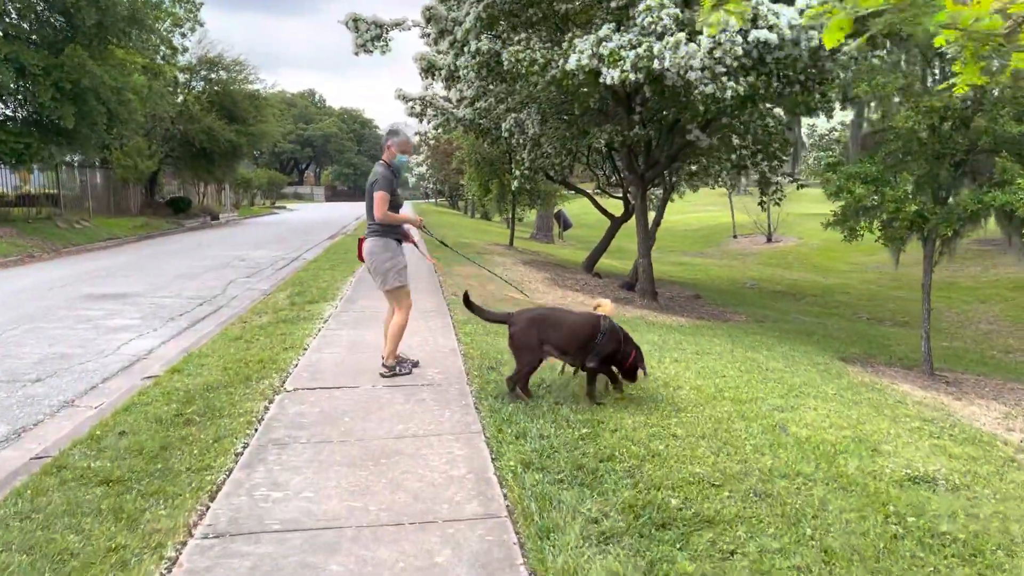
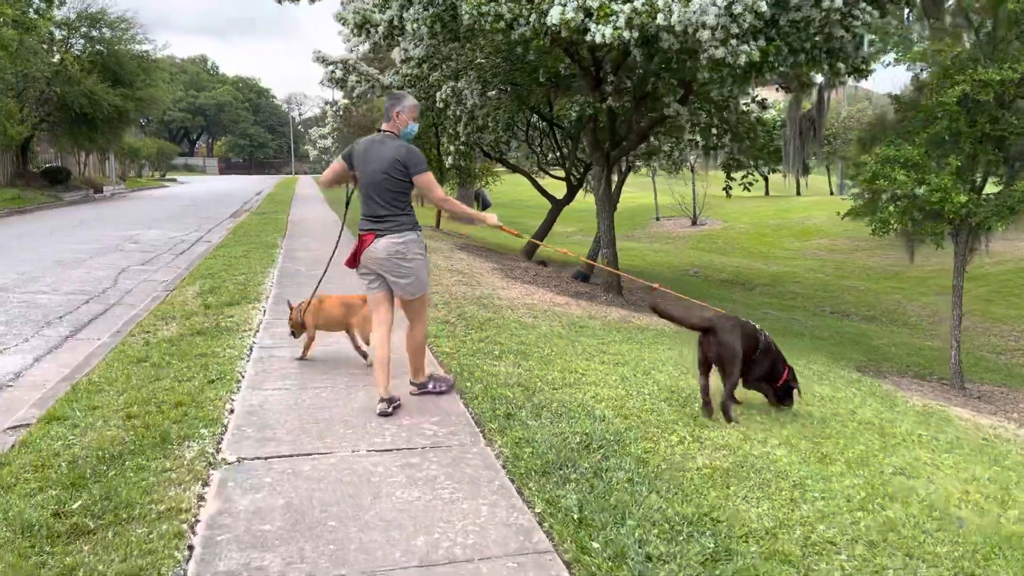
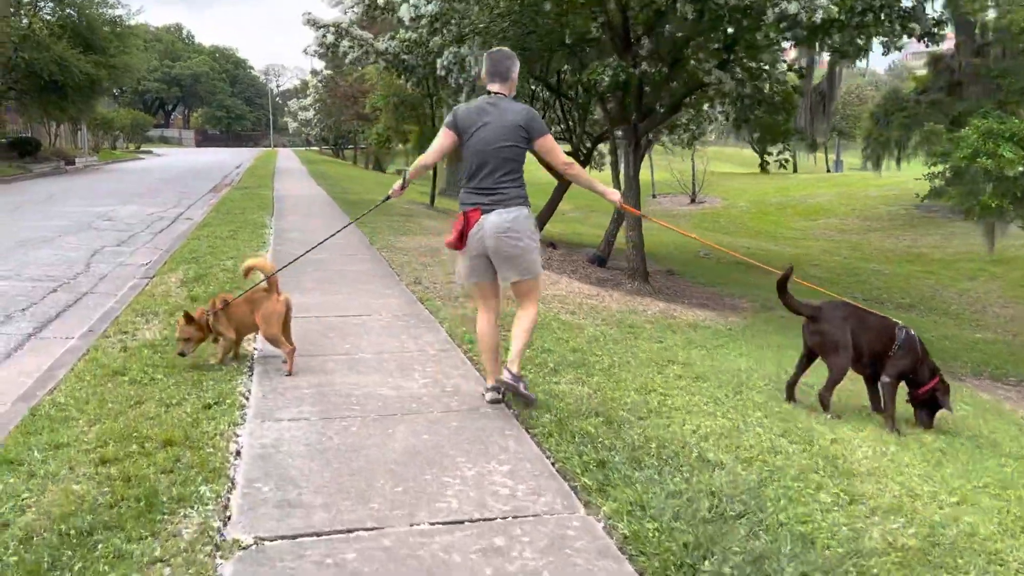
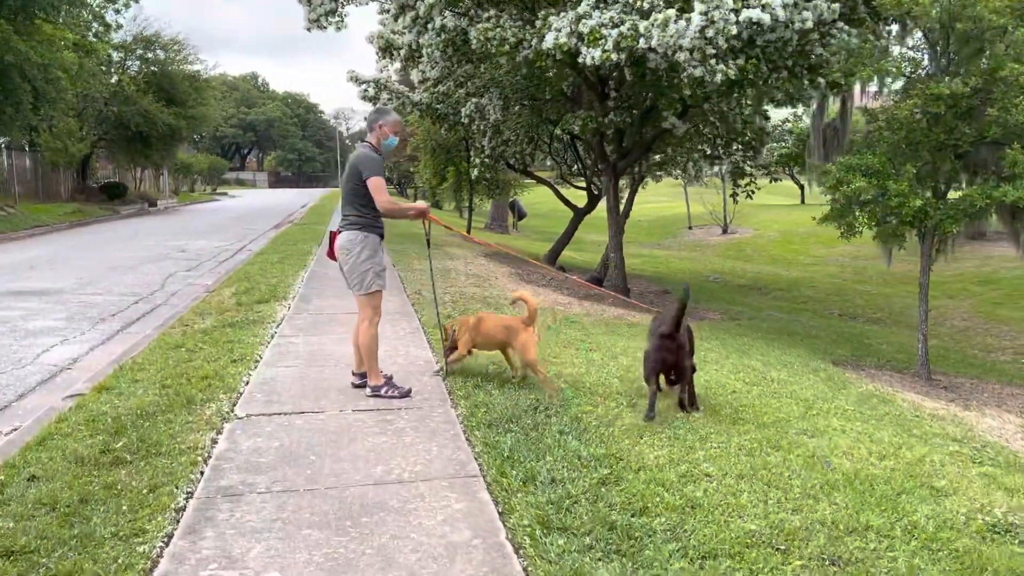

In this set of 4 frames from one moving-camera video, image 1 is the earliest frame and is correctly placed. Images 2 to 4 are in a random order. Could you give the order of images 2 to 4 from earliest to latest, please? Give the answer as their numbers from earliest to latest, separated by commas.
4, 2, 3
